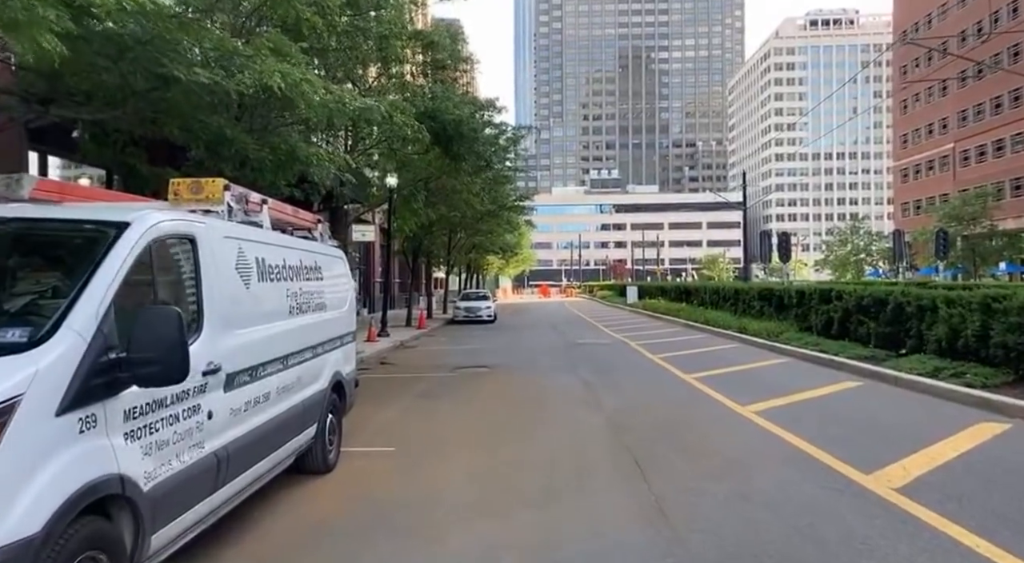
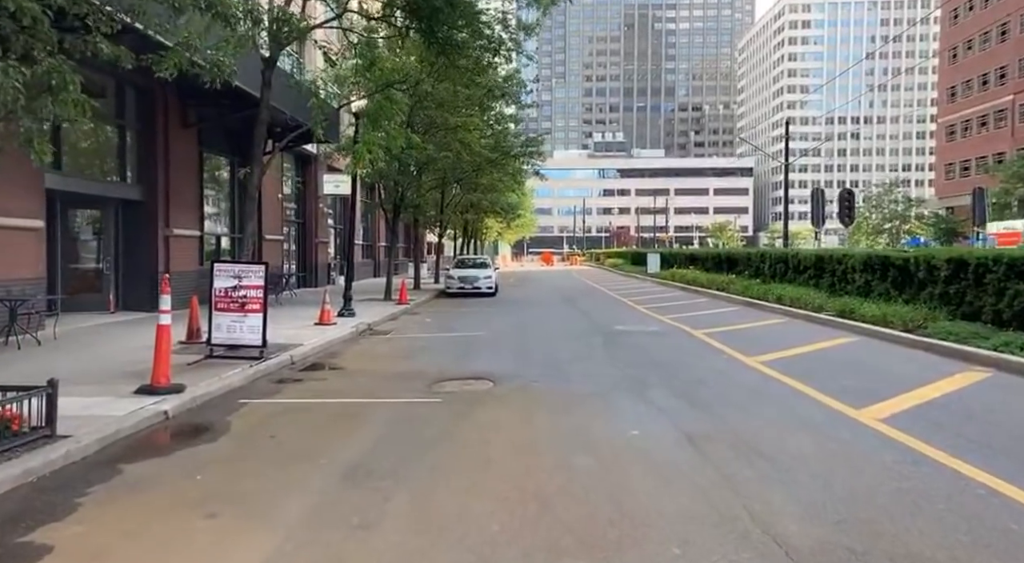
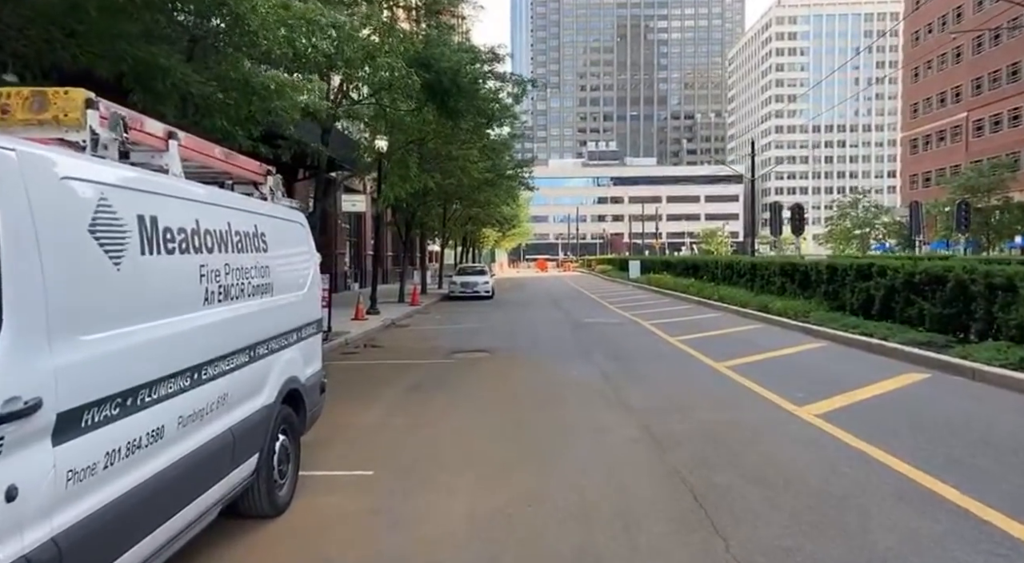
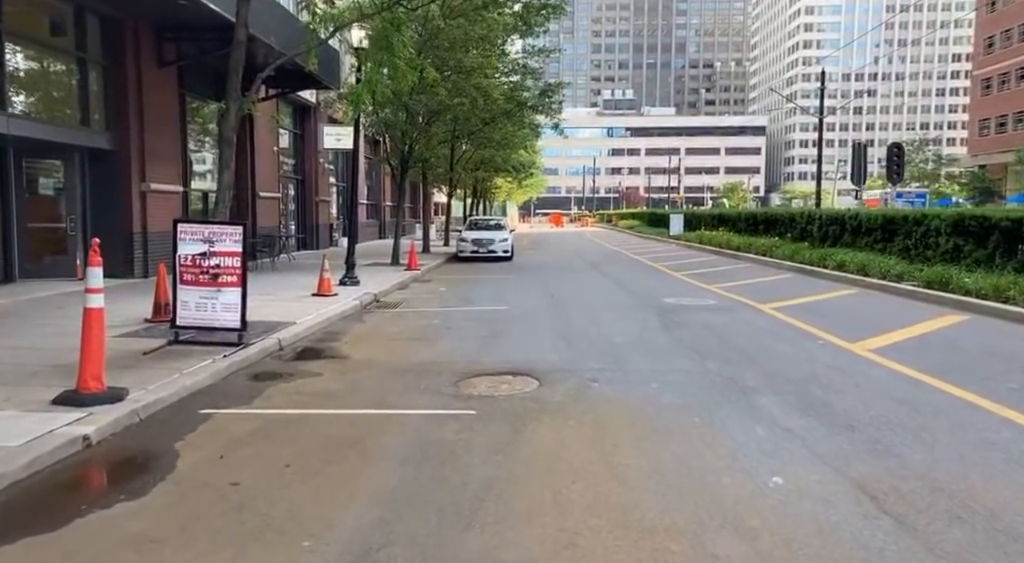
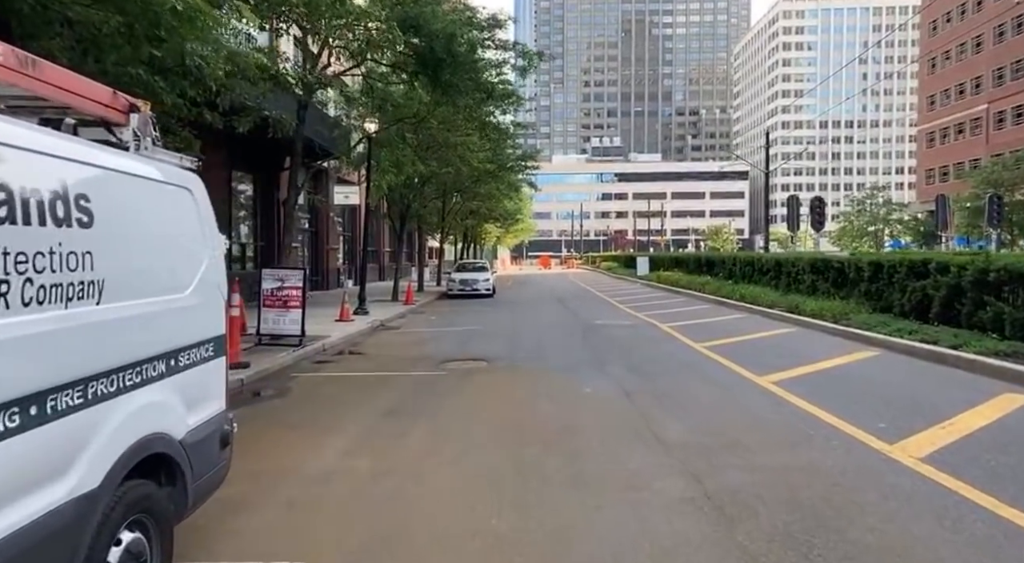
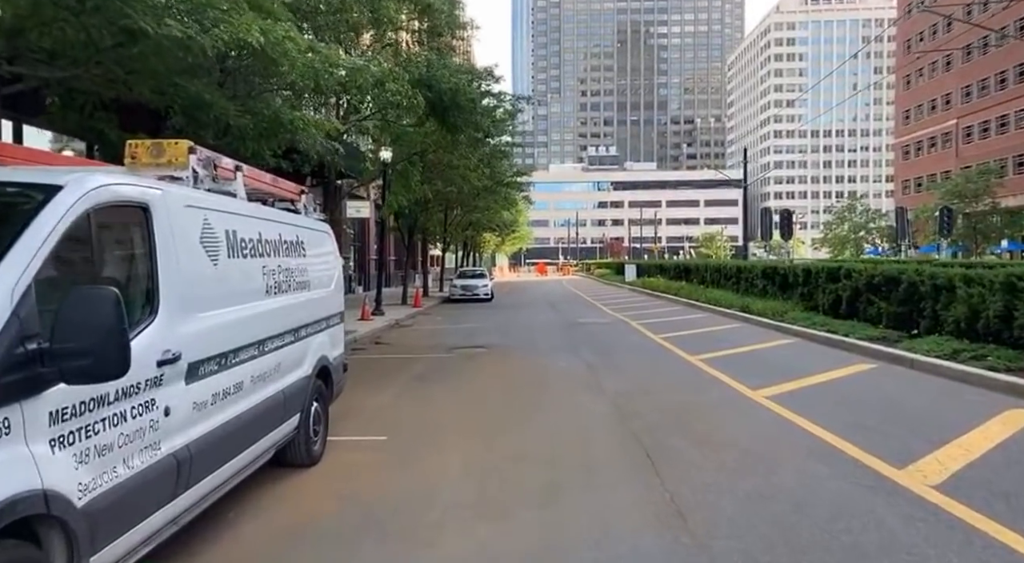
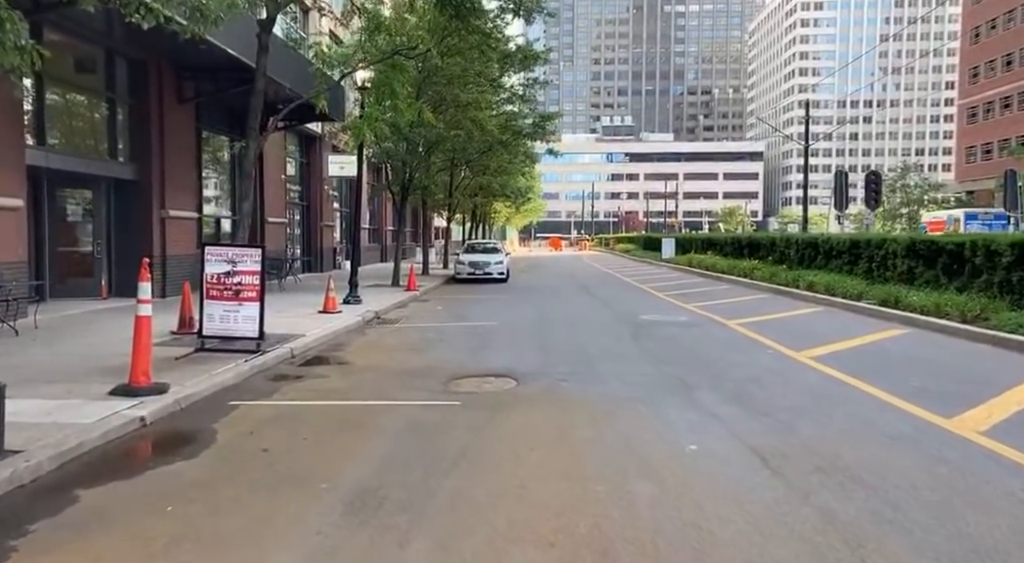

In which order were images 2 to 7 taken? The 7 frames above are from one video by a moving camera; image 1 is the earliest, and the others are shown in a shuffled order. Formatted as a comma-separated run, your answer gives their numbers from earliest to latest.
6, 3, 5, 2, 7, 4
